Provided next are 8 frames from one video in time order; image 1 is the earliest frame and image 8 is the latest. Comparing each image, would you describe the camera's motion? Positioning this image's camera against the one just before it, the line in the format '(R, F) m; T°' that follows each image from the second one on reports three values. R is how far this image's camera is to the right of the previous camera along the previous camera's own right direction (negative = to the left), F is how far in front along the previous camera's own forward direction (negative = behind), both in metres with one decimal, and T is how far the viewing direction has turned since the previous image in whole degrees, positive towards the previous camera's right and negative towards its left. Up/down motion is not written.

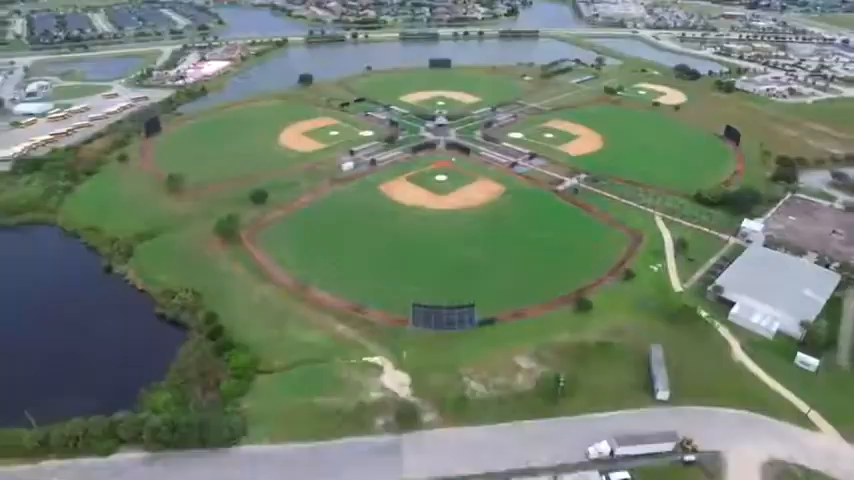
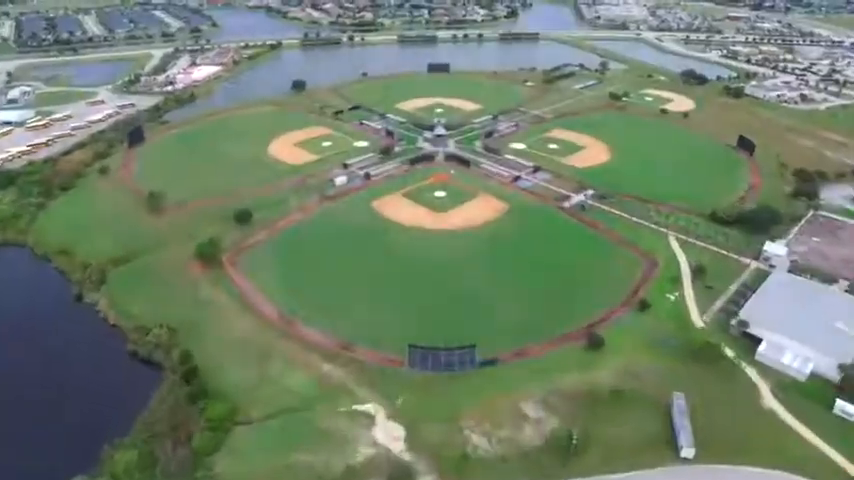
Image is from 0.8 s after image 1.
(+0.2, +5.4) m; 0°
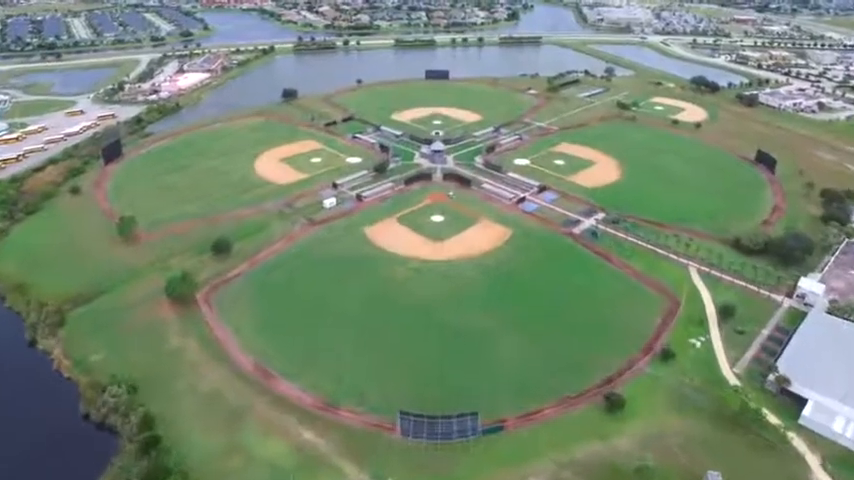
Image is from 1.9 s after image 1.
(+0.3, +6.9) m; 0°
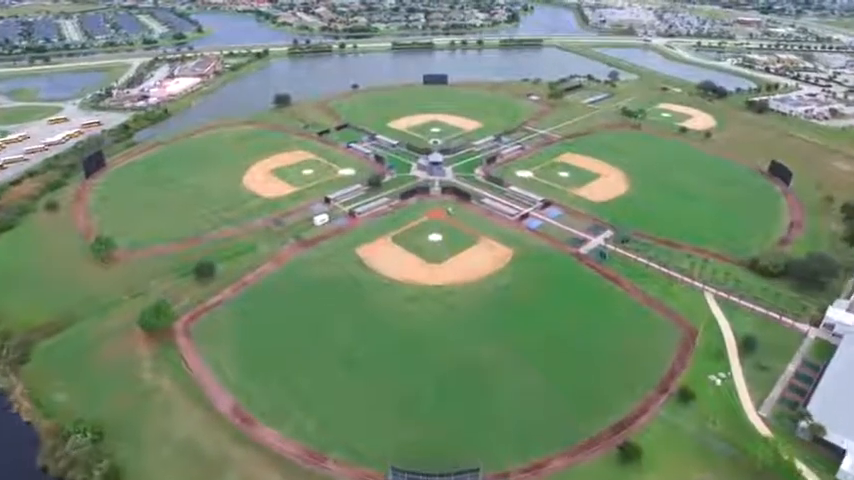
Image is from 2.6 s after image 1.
(+0.3, +4.6) m; 0°
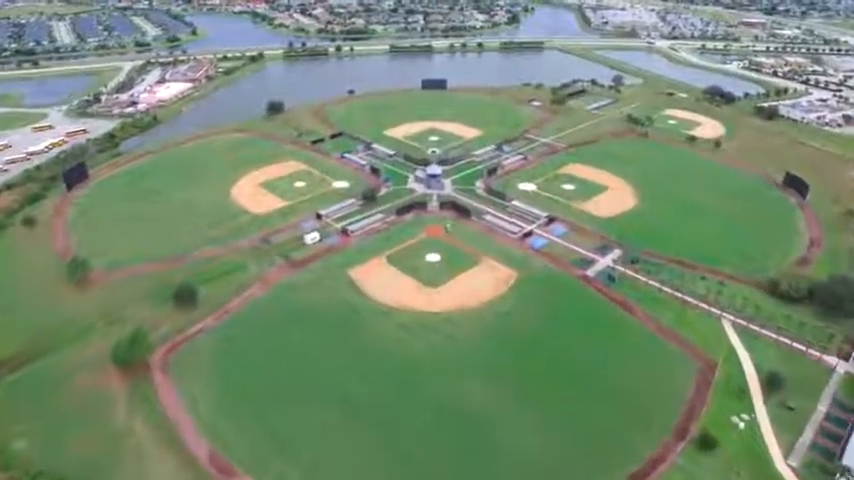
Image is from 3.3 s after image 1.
(+0.3, +4.4) m; 0°
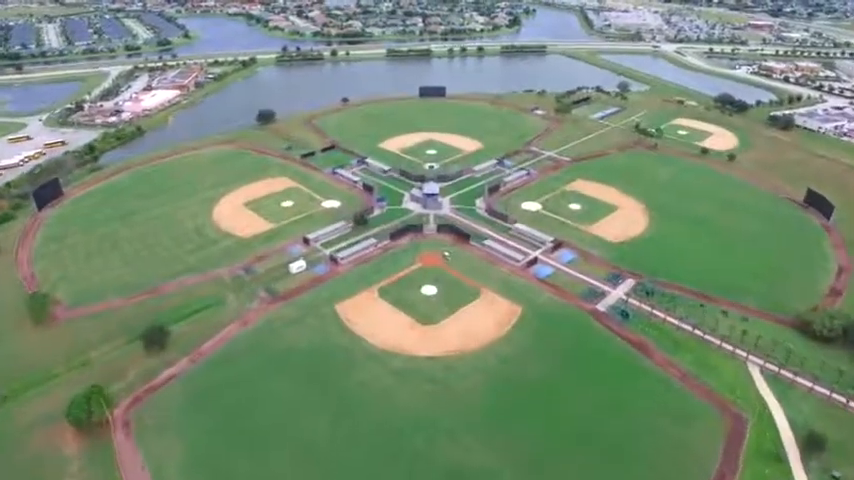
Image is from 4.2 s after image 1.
(+0.4, +5.8) m; 0°
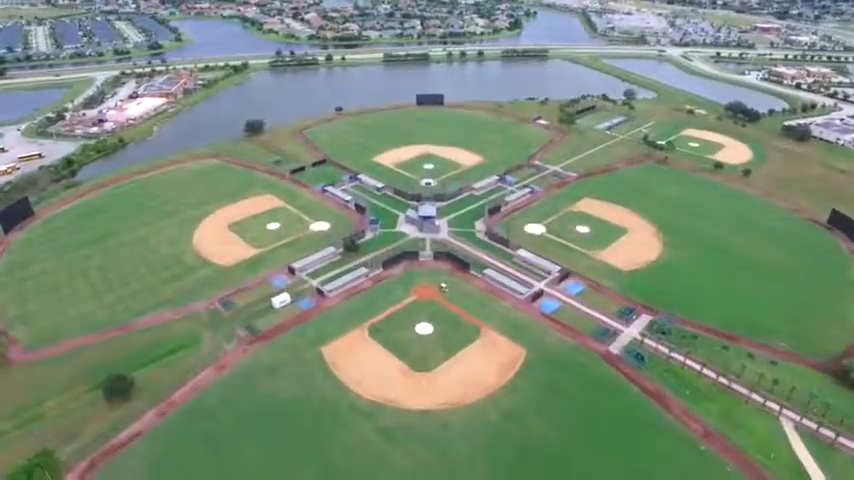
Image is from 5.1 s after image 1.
(+0.4, +5.7) m; 0°
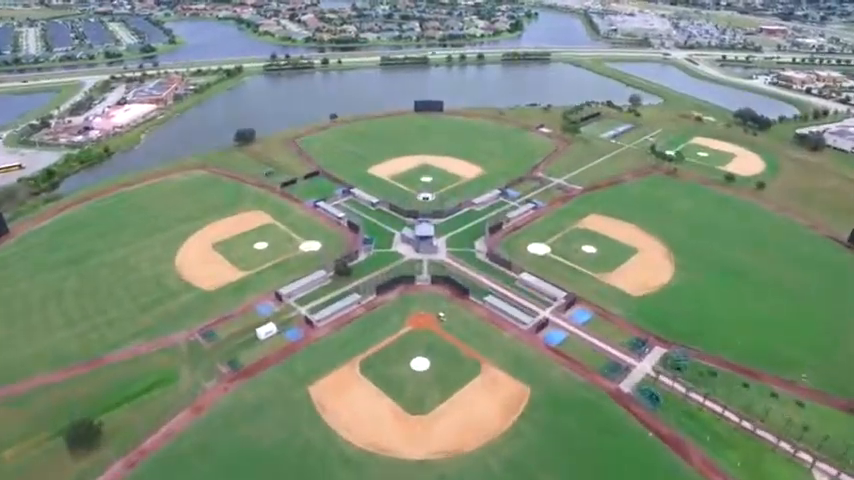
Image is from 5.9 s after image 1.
(+0.3, +4.4) m; 0°
